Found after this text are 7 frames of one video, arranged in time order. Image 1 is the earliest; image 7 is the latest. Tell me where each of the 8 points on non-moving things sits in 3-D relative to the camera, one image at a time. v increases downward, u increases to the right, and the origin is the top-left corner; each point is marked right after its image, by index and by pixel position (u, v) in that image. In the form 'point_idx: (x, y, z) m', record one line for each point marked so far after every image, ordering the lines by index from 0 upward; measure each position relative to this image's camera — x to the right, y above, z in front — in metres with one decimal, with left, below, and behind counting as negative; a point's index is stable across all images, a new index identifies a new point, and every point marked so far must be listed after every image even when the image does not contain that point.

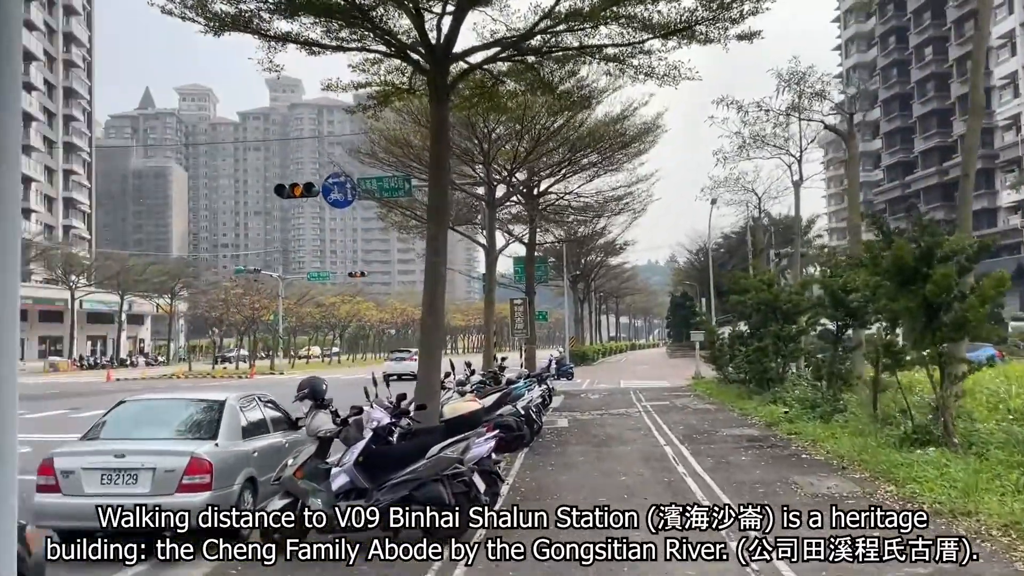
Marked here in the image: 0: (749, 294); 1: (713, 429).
0: (+5.4, -0.2, +19.0) m
1: (+3.4, -2.3, +13.9) m
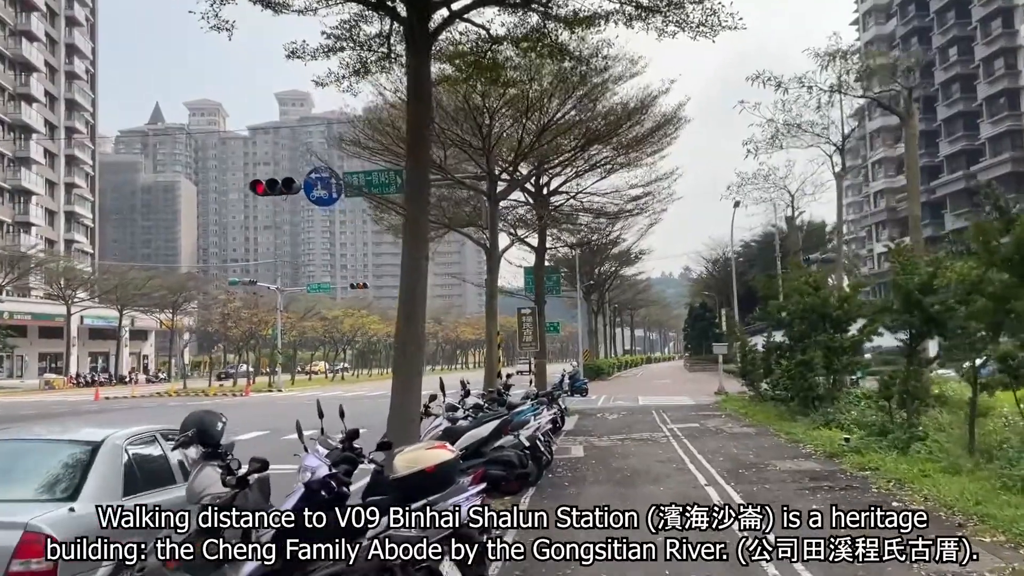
0: (+5.5, -0.2, +16.5) m
1: (+3.4, -2.4, +11.4) m
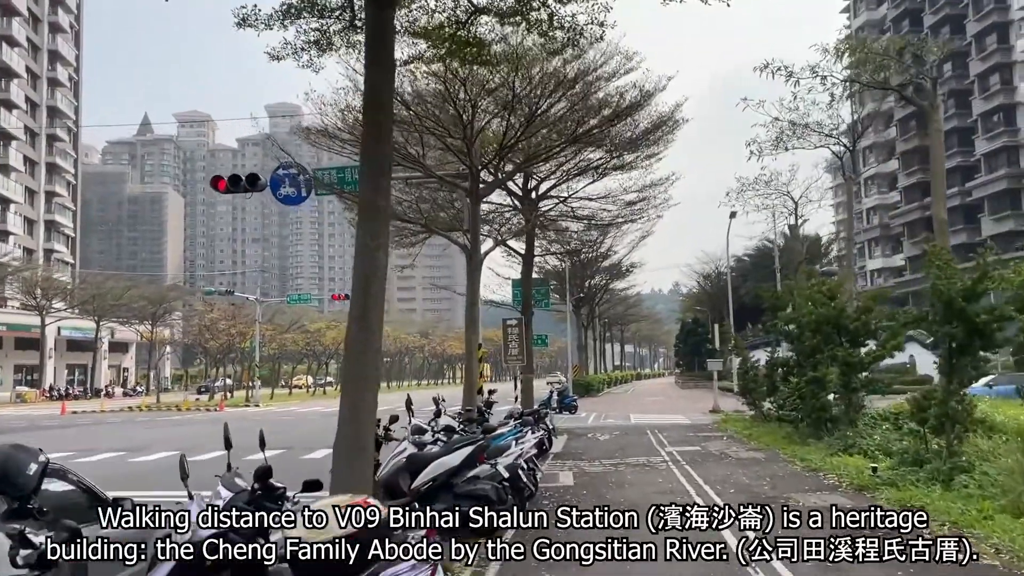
0: (+5.2, -0.4, +15.0) m
1: (+3.1, -2.4, +9.9) m
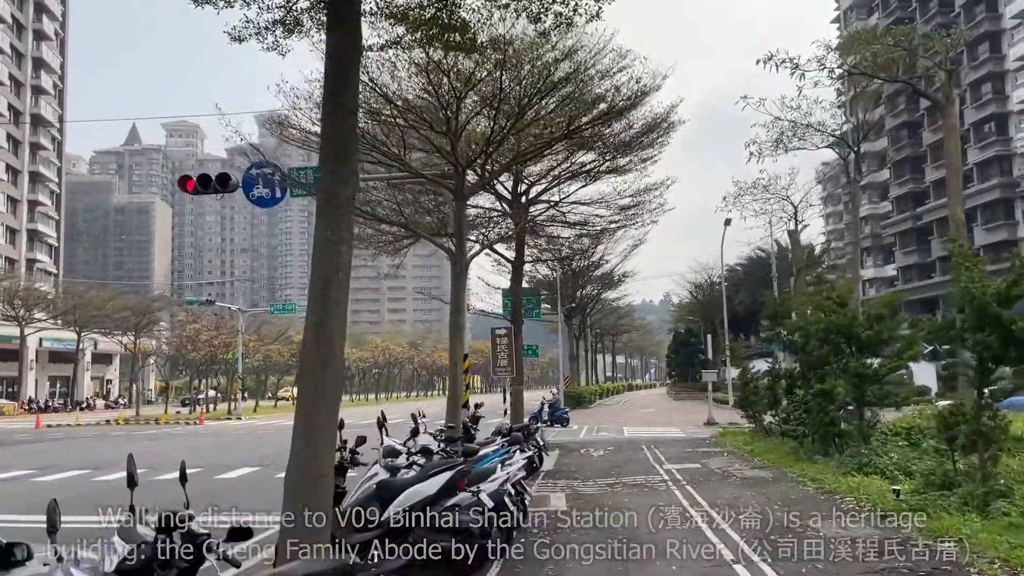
0: (+5.0, -0.5, +14.0) m
1: (+3.0, -2.5, +8.9) m
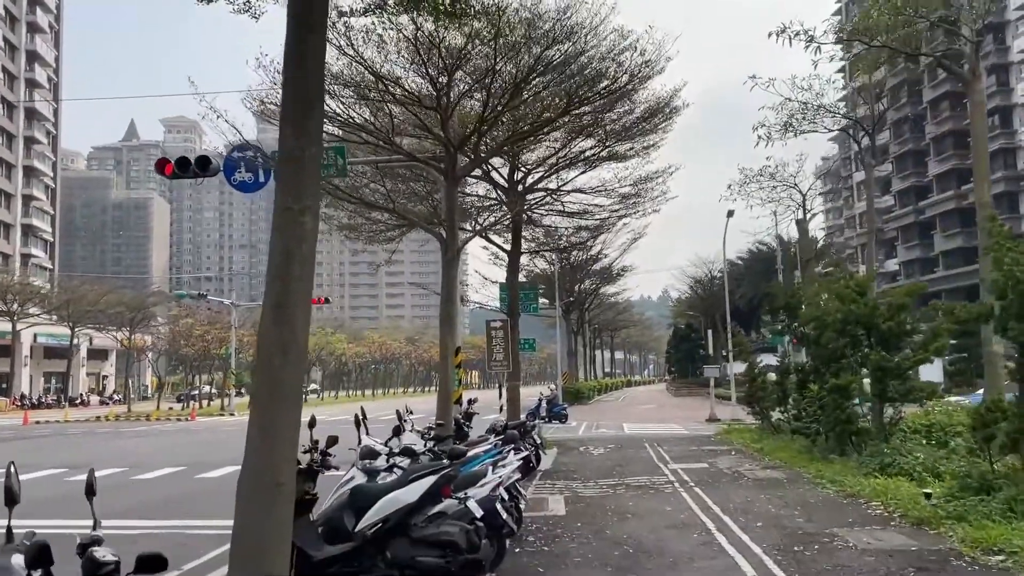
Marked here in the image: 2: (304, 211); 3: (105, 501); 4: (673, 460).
0: (+4.9, -0.3, +13.1) m
1: (+2.9, -2.3, +8.0) m
2: (-1.3, +0.5, +5.5) m
3: (-6.8, -3.6, +14.4) m
4: (+2.9, -3.1, +15.2) m
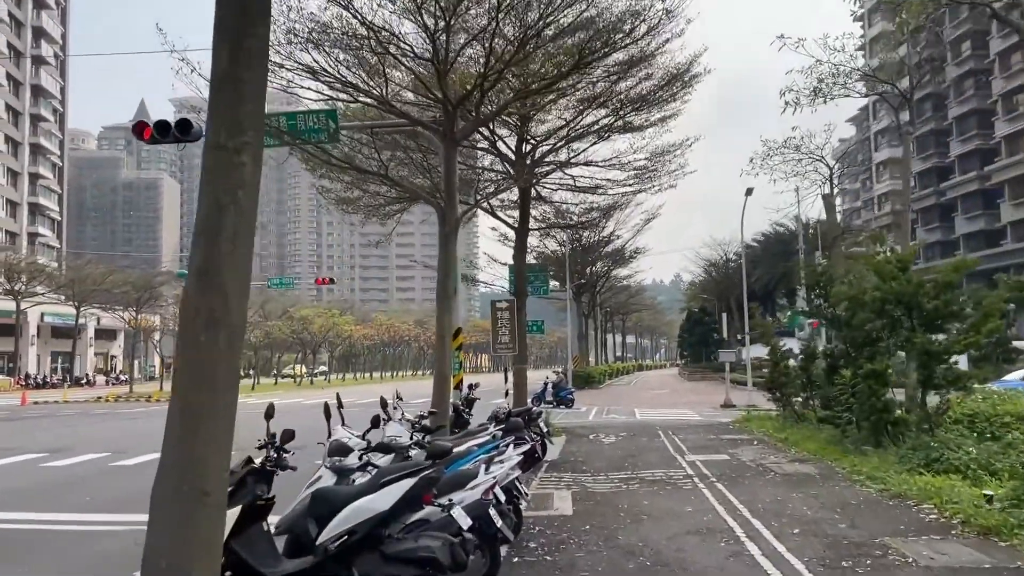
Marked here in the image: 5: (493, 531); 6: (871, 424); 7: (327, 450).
0: (+5.0, 0.0, +11.9) m
1: (+2.9, -2.1, +6.9) m
2: (-1.4, +0.7, +4.4) m
3: (-6.8, -3.2, +13.4) m
4: (+2.9, -2.7, +14.1) m
5: (-0.1, -1.7, +5.9) m
6: (+5.1, -1.9, +12.1) m
7: (-1.3, -1.2, +6.2) m
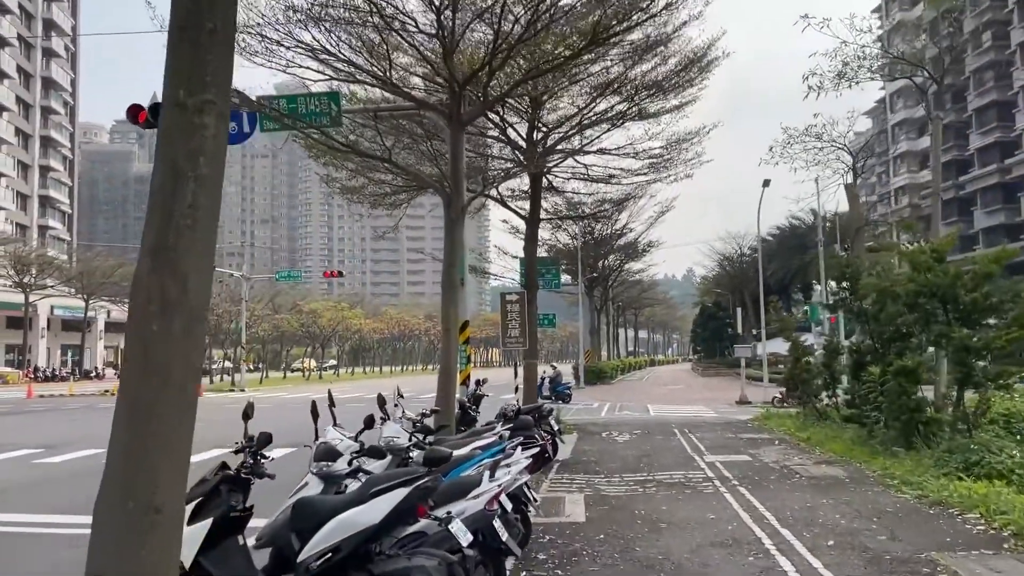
0: (+5.1, +0.1, +11.2) m
1: (+3.0, -2.0, +6.2) m
2: (-1.3, +0.8, +3.7) m
3: (-6.6, -3.0, +12.9) m
4: (+3.1, -2.6, +13.4) m
5: (-0.1, -1.6, +5.3) m
6: (+5.3, -1.8, +11.4) m
7: (-1.3, -1.1, +5.6) m
